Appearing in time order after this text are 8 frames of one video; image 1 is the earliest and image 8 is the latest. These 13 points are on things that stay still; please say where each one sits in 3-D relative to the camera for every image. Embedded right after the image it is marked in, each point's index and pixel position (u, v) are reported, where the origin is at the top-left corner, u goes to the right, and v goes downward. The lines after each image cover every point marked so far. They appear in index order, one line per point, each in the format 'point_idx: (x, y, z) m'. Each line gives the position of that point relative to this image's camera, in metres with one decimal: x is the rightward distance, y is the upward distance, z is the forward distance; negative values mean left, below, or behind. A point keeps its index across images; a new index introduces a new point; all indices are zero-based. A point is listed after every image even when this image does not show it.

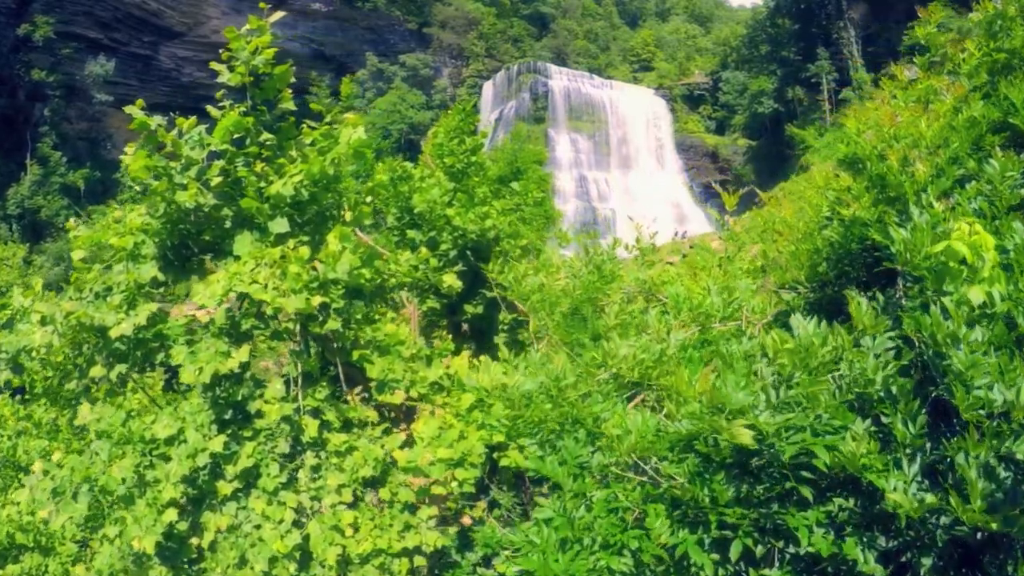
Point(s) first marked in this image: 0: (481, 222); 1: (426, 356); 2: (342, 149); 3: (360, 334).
0: (-0.9, +2.0, +6.1) m
1: (-1.6, -1.3, +4.0) m
2: (-2.9, +2.5, +3.6) m
3: (-2.6, -0.8, +3.6) m
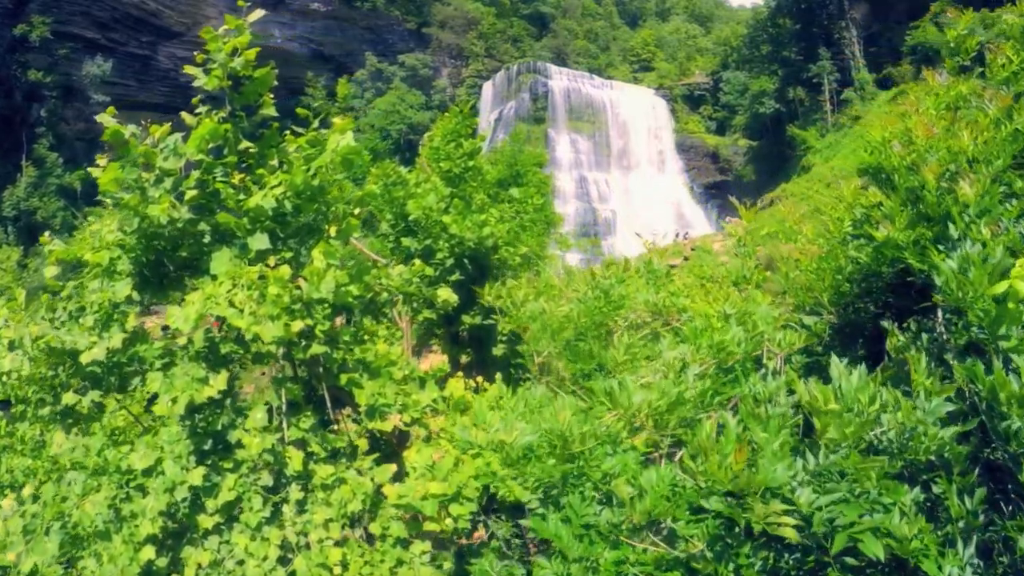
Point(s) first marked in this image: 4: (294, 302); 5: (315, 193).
0: (-0.9, +1.7, +5.8) m
1: (-1.7, -1.6, +3.8) m
2: (-2.9, +2.2, +3.3) m
3: (-2.6, -1.1, +3.4) m
4: (-3.2, -0.2, +3.1) m
5: (-3.0, +1.5, +3.2) m
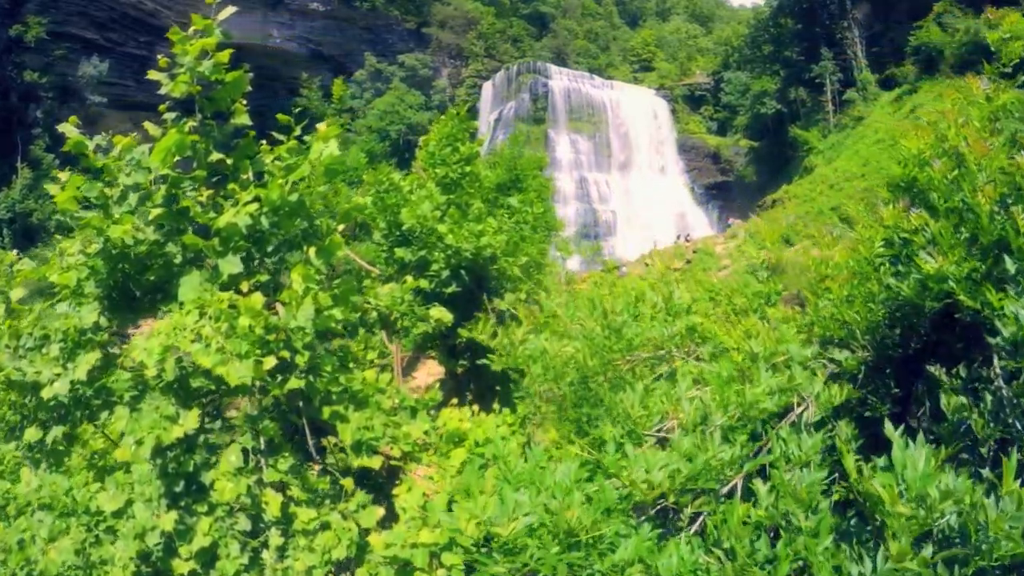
0: (-0.9, +1.3, +5.6) m
1: (-1.7, -2.0, +3.5) m
2: (-2.9, +1.8, +3.1) m
3: (-2.7, -1.5, +3.1) m
4: (-3.2, -0.6, +2.8) m
5: (-3.0, +1.1, +3.0) m
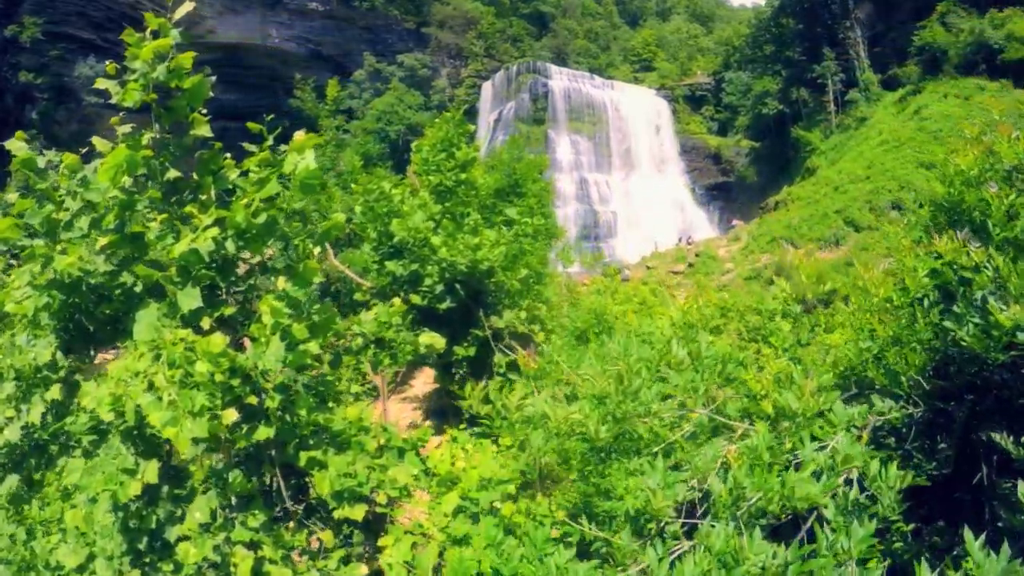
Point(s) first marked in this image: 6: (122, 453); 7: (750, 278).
0: (-1.0, +0.9, +5.2) m
1: (-1.7, -2.4, +3.2) m
2: (-3.0, +1.4, +2.7) m
3: (-2.7, -1.9, +2.8) m
4: (-3.2, -1.0, +2.5) m
5: (-3.1, +0.7, +2.6) m
6: (-4.9, -2.1, +2.7) m
7: (+18.0, +0.8, +16.0) m
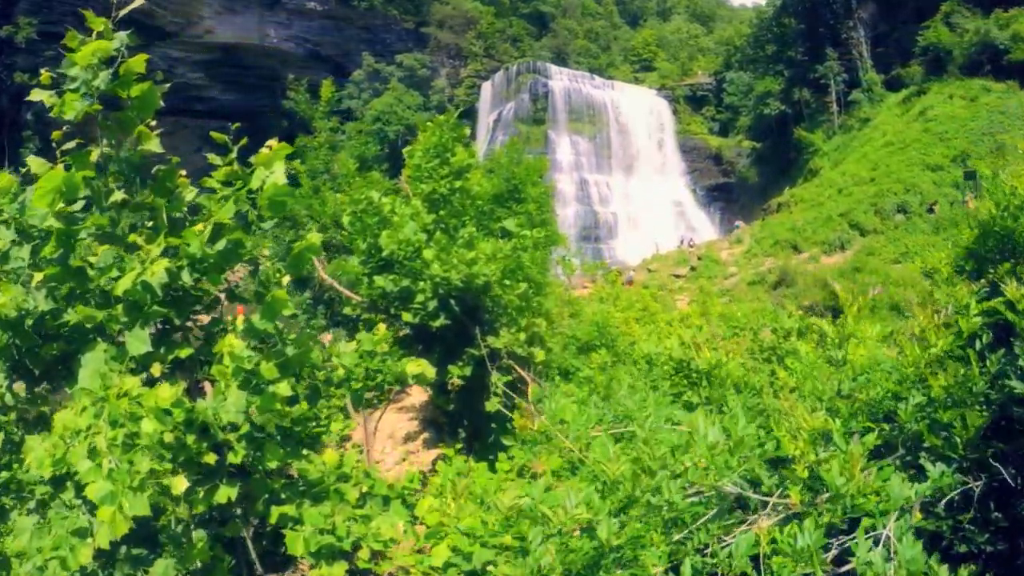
0: (-1.0, +0.5, +4.9) m
1: (-1.8, -2.8, +2.9) m
2: (-3.0, +1.0, +2.4) m
3: (-2.8, -2.3, +2.5) m
4: (-3.3, -1.4, +2.2) m
5: (-3.1, +0.3, +2.3) m
6: (-5.0, -2.5, +2.3) m
7: (+18.0, +0.4, +15.7) m
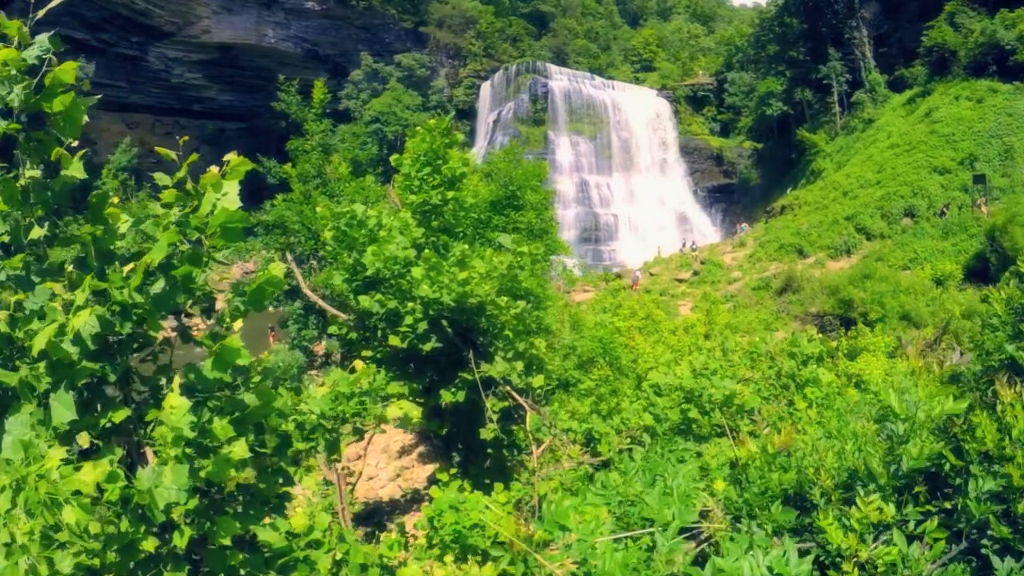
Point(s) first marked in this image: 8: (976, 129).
0: (-1.1, 0.0, +4.6) m
1: (-1.8, -3.3, +2.5) m
2: (-3.1, +0.5, +2.1) m
3: (-2.8, -2.7, +2.2) m
4: (-3.4, -1.9, +1.8) m
5: (-3.2, -0.2, +2.0) m
6: (-5.0, -2.9, +2.0) m
7: (+17.9, 0.0, +15.3) m
8: (+40.7, +13.9, +18.5) m
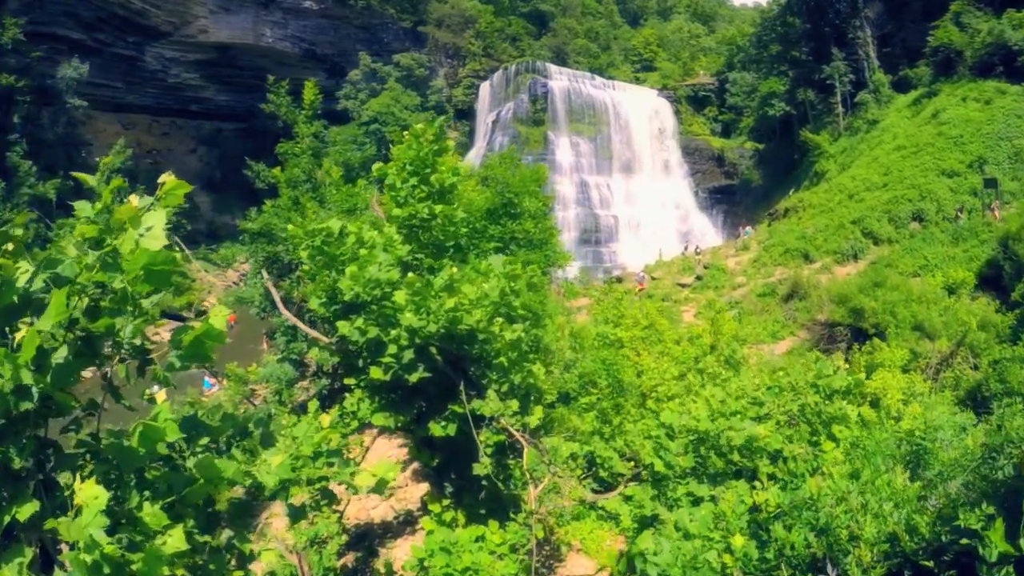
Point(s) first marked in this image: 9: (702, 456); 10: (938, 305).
0: (-1.2, -0.5, +4.1) m
1: (-1.9, -3.8, +2.1) m
2: (-3.2, 0.0, +1.7) m
3: (-2.9, -3.2, +1.7) m
4: (-3.5, -2.4, +1.4) m
5: (-3.3, -0.7, +1.5) m
6: (-5.1, -3.4, +1.6) m
7: (+17.8, -0.5, +14.9) m
8: (+40.6, +13.5, +18.1) m
9: (+3.5, -3.1, +3.8) m
10: (+23.1, -0.9, +11.4) m
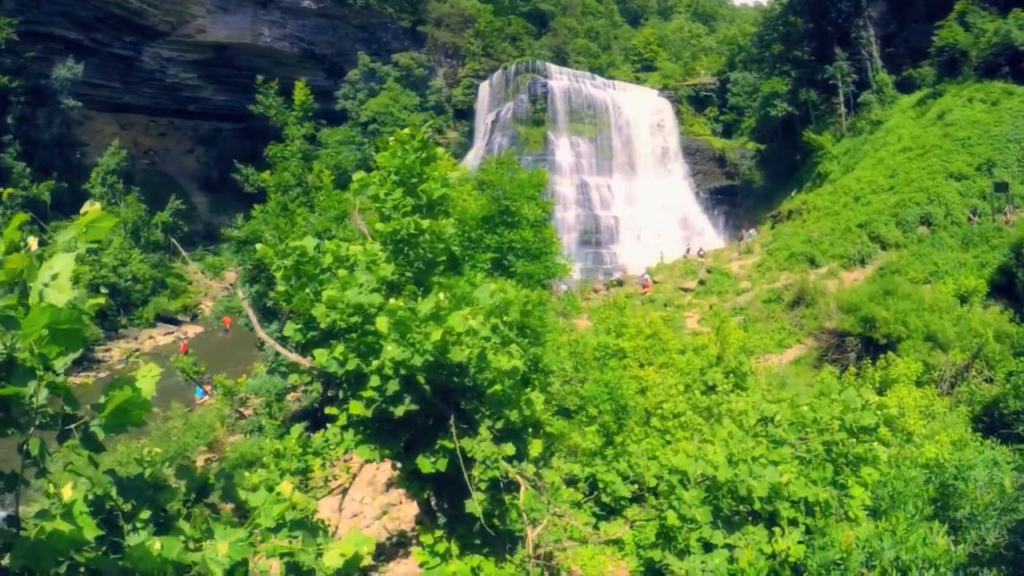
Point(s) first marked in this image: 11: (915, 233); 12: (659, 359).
0: (-1.3, -0.9, +3.8) m
1: (-2.0, -4.2, +1.7) m
2: (-3.3, -0.4, +1.3) m
3: (-3.0, -3.7, +1.4) m
4: (-3.5, -2.8, +1.0) m
5: (-3.4, -1.1, +1.2) m
6: (-5.2, -3.9, +1.2) m
7: (+17.7, -0.9, +14.5) m
8: (+40.6, +13.0, +17.7) m
9: (+3.4, -3.5, +3.5) m
10: (+23.0, -1.4, +11.1) m
11: (+30.6, +4.1, +15.9) m
12: (+5.4, -2.8, +7.6) m
